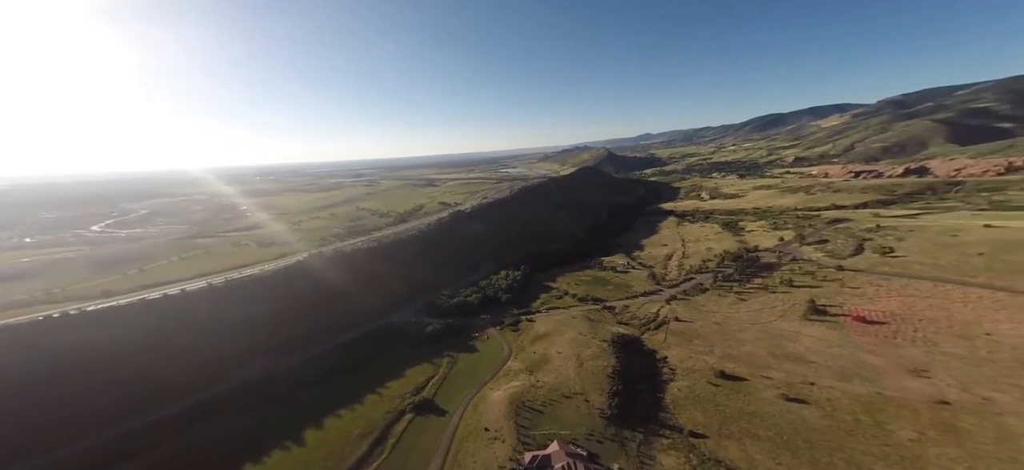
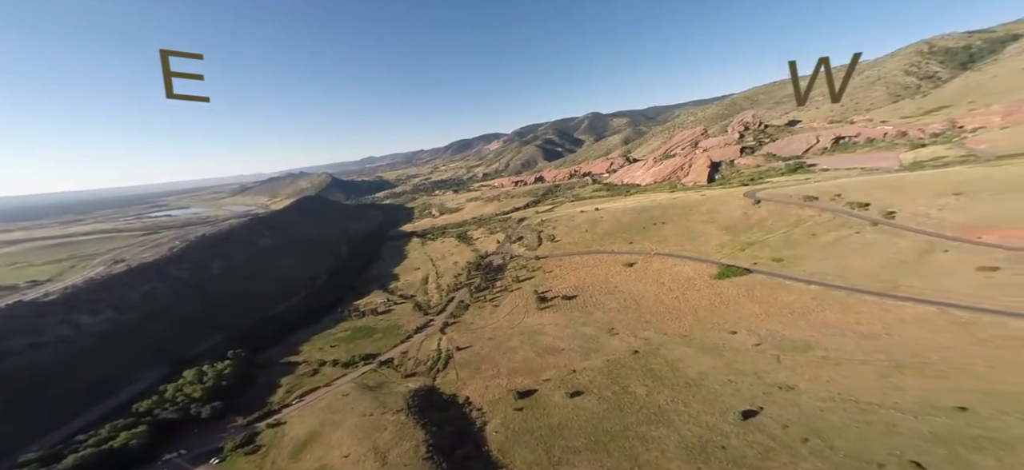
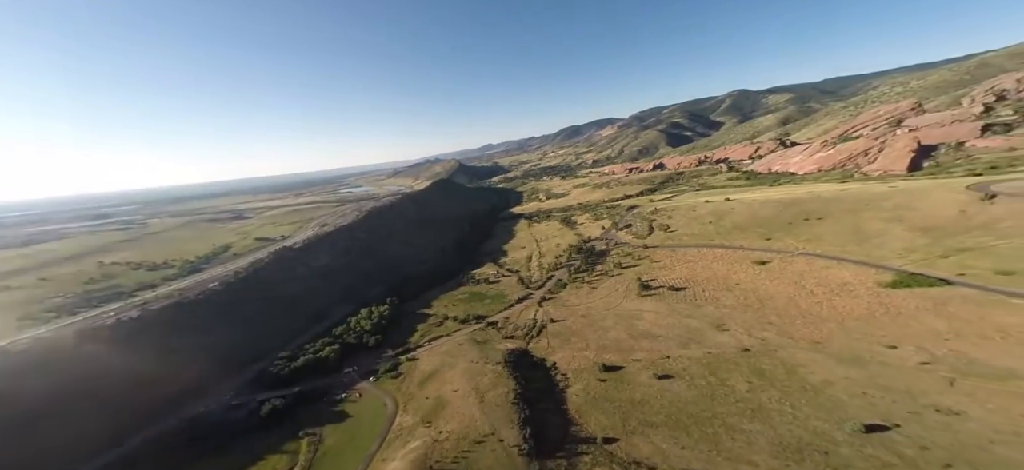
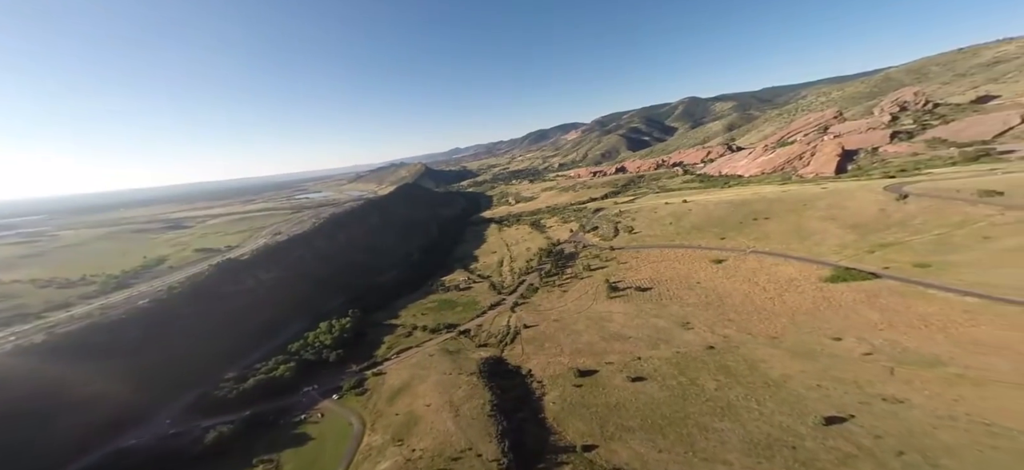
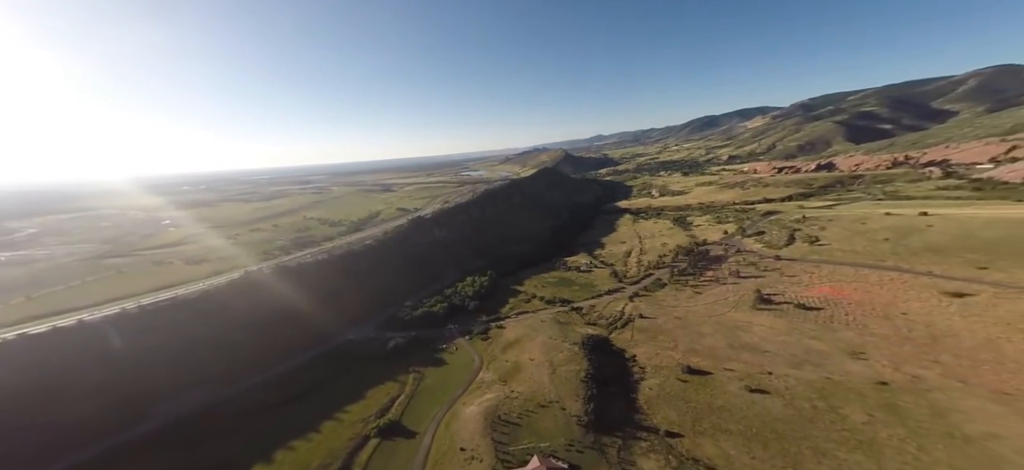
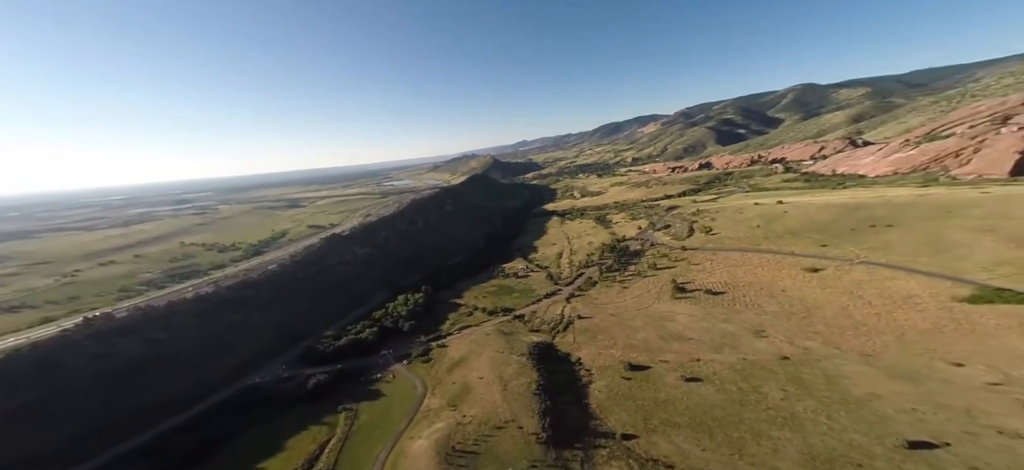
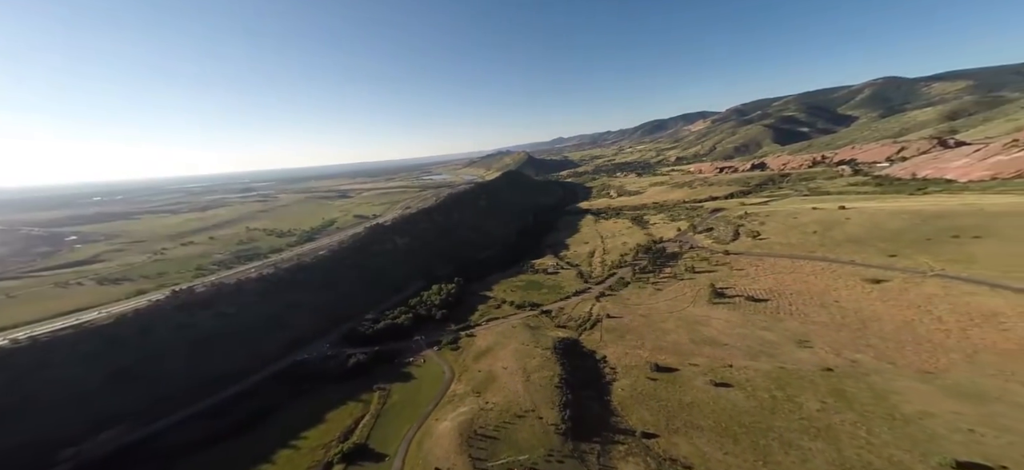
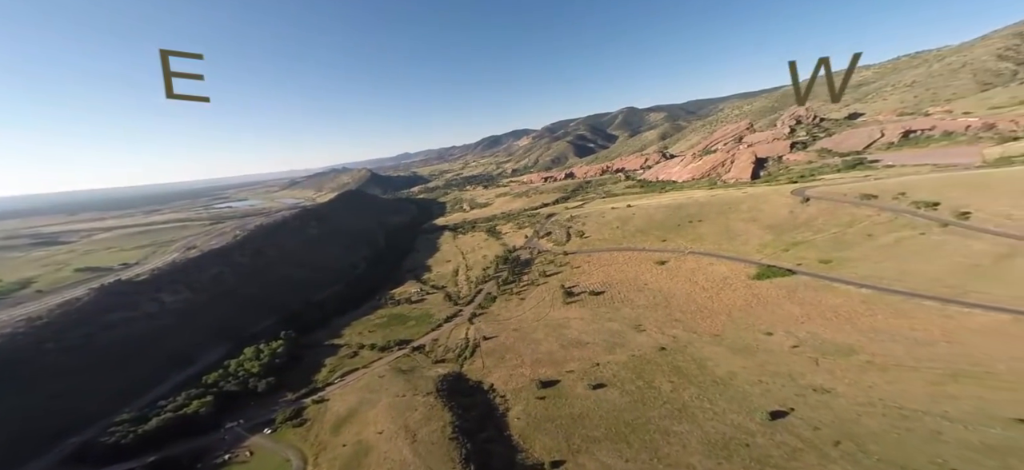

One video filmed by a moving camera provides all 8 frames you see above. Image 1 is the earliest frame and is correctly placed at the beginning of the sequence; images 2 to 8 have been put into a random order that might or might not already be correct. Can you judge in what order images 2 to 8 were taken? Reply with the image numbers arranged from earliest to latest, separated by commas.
5, 7, 6, 3, 4, 8, 2
